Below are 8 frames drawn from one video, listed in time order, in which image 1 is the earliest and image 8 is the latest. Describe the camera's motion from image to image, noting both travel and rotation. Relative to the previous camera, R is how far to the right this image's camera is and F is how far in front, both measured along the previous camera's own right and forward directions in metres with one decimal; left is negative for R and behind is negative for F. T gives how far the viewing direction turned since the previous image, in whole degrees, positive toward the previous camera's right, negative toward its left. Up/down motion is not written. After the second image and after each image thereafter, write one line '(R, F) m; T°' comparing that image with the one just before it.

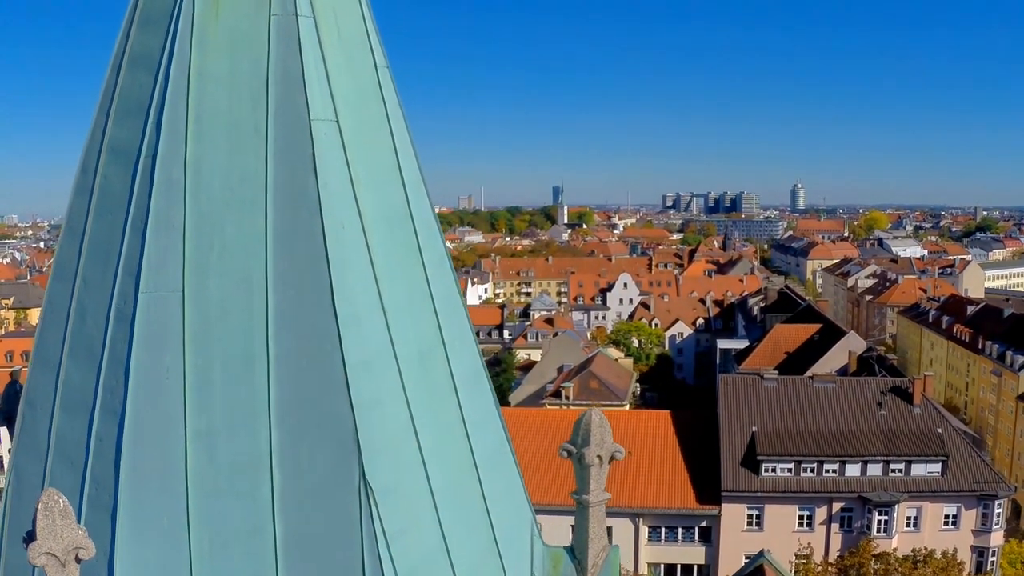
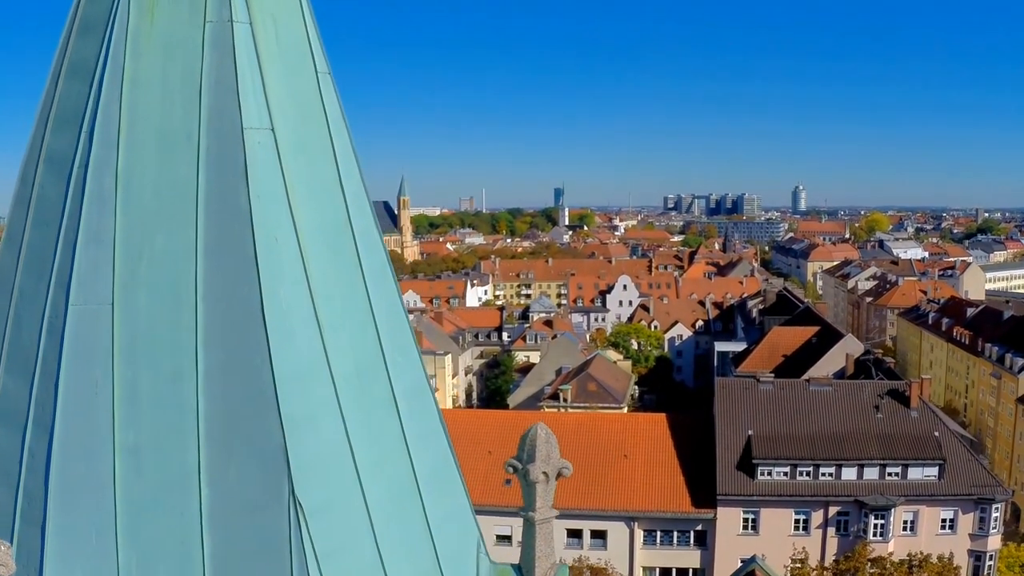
(+0.3, 0.0) m; 0°
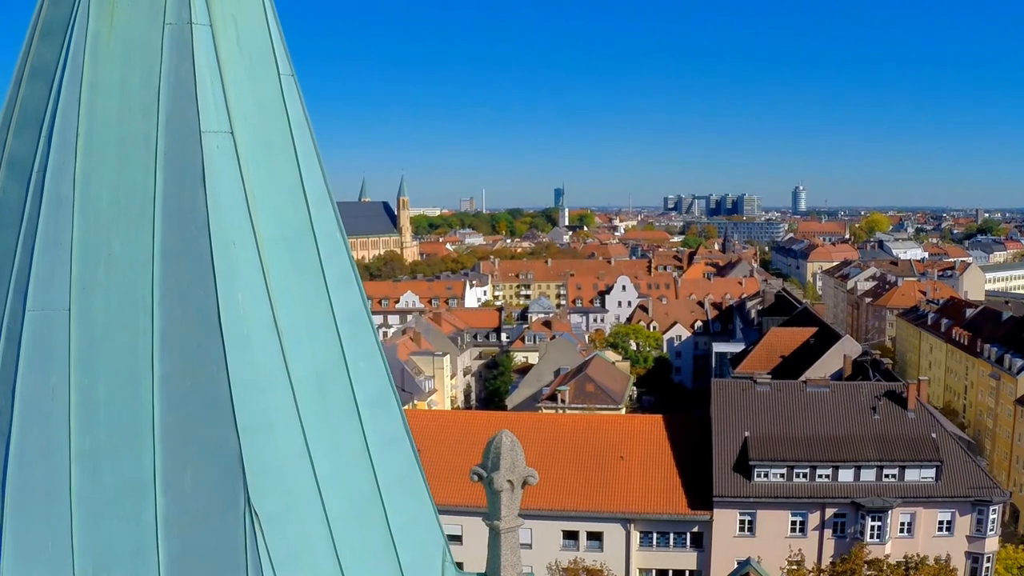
(+0.2, 0.0) m; 0°
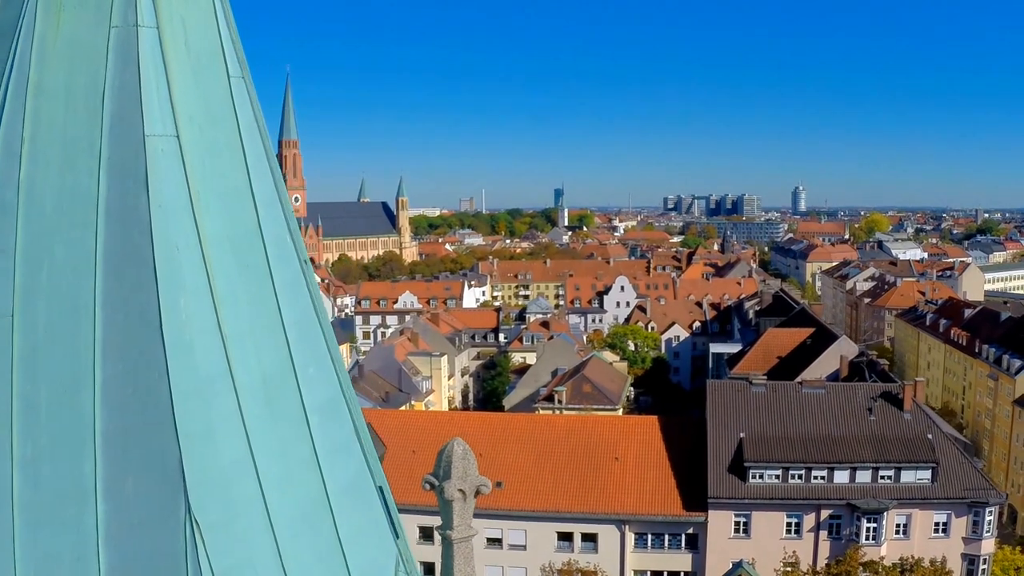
(+0.2, 0.0) m; 0°
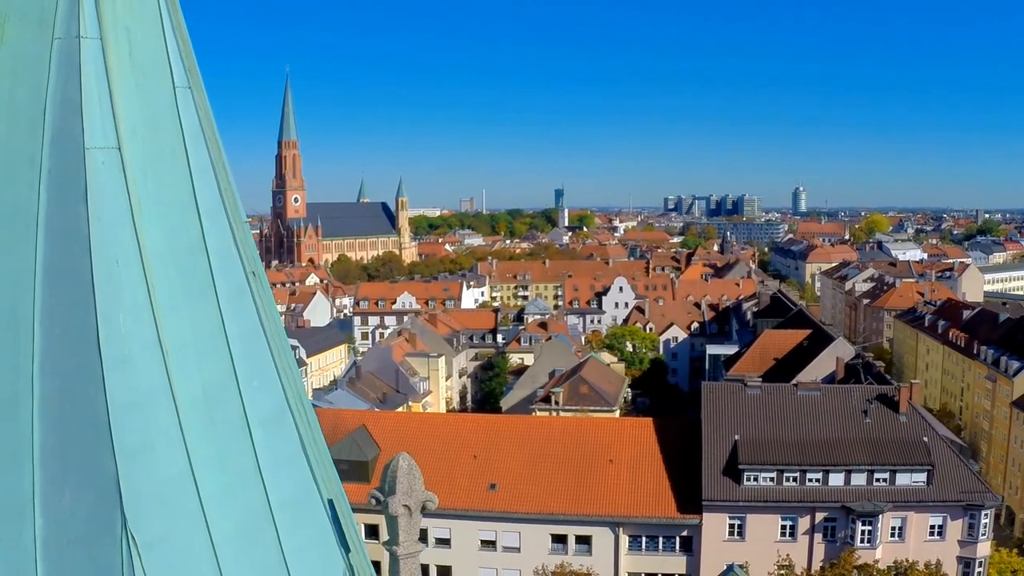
(+0.3, 0.0) m; 0°
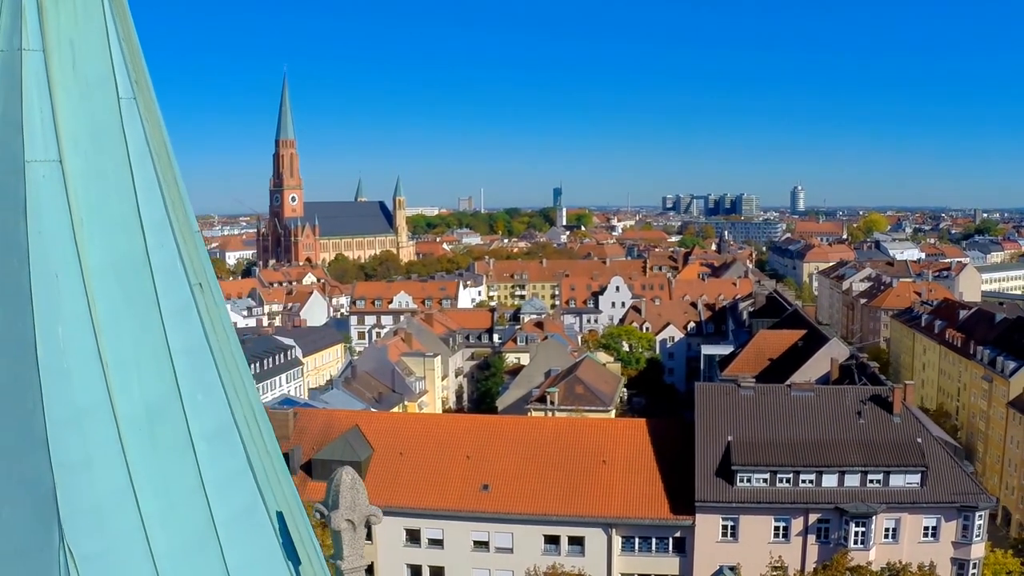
(+0.2, 0.0) m; 0°
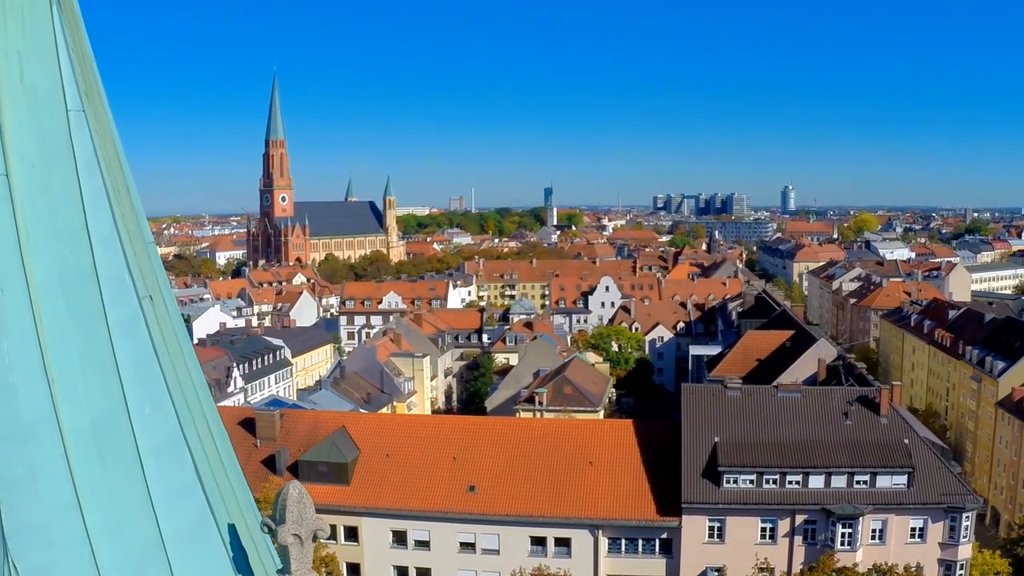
(+0.3, +0.1) m; 0°
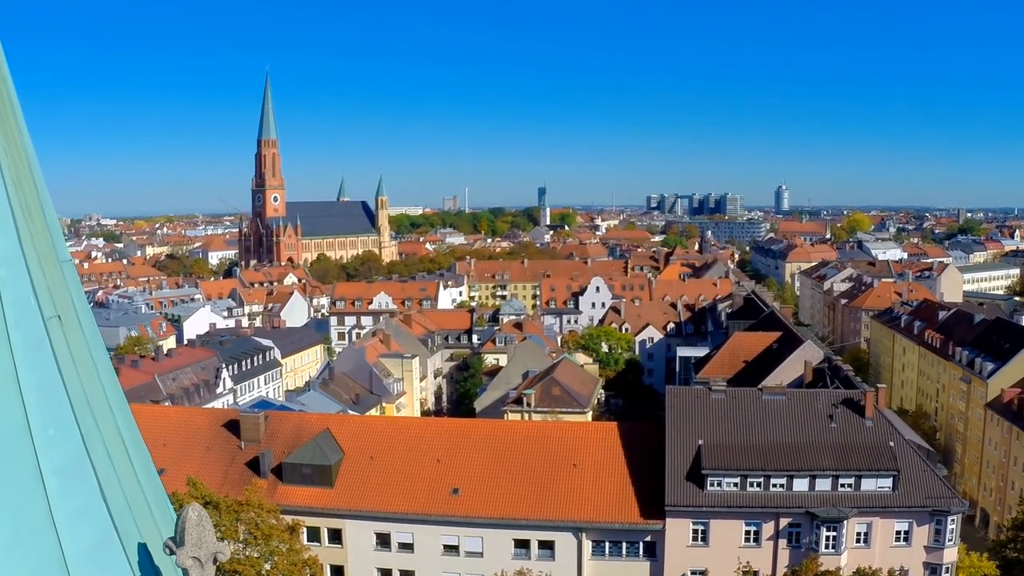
(+0.5, +0.1) m; 0°
